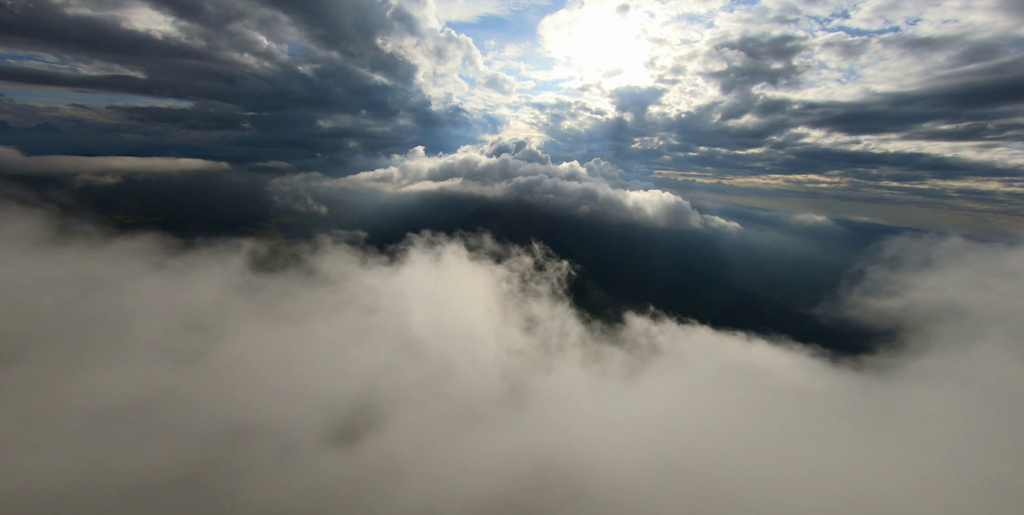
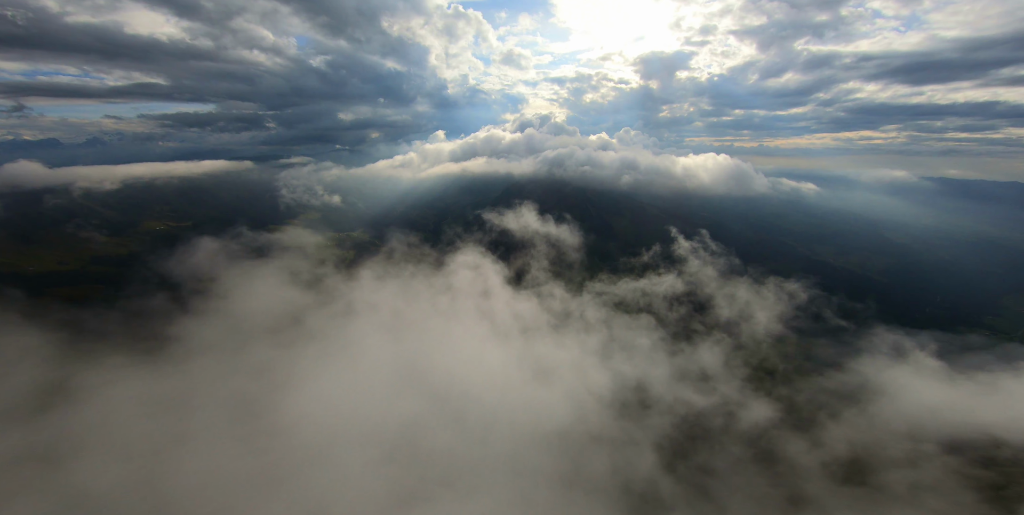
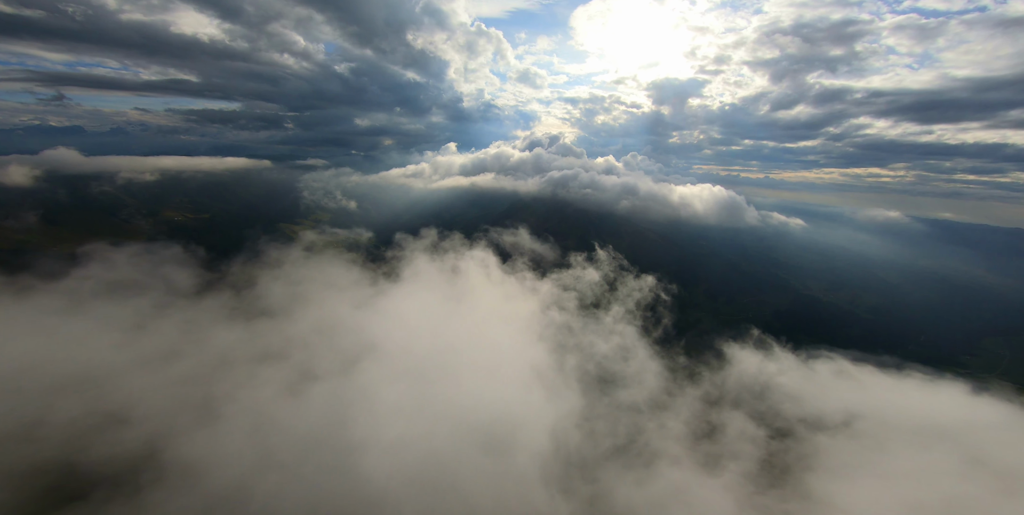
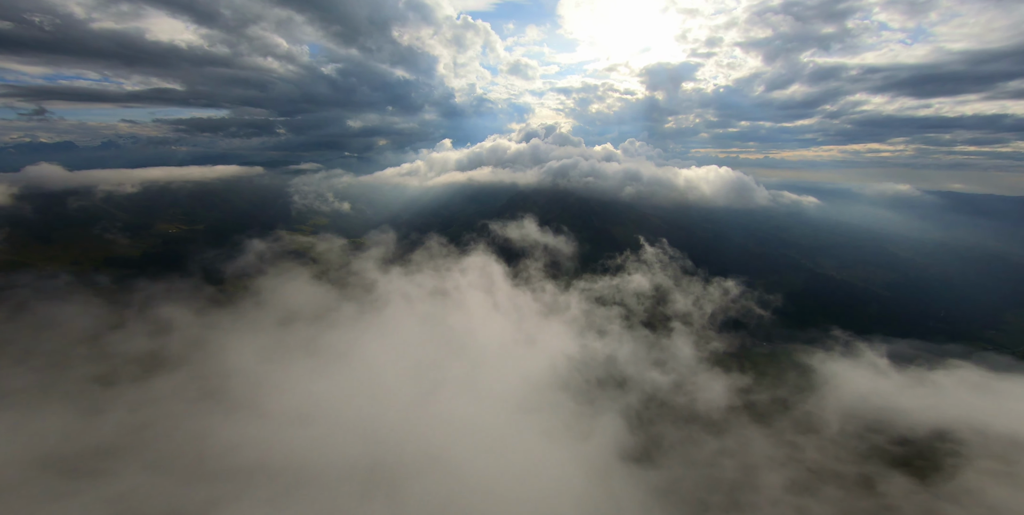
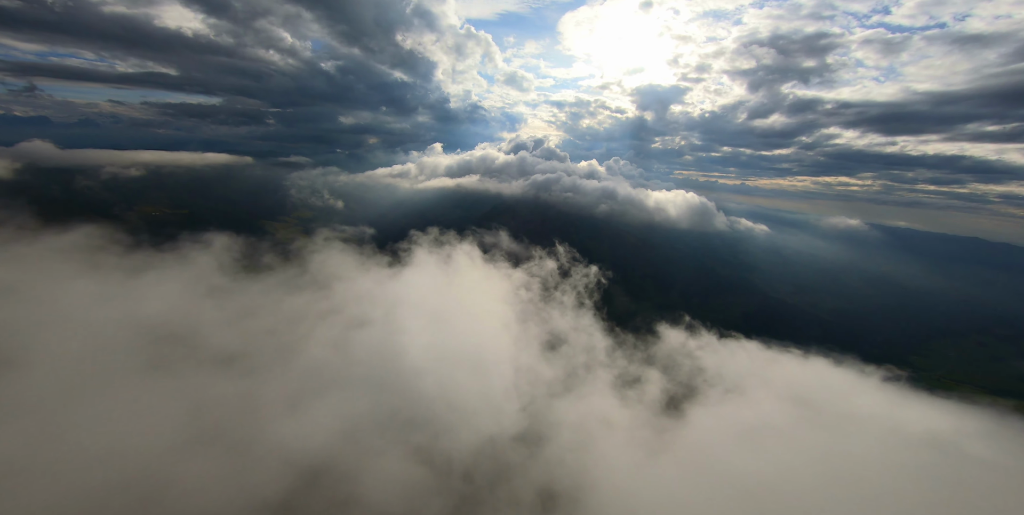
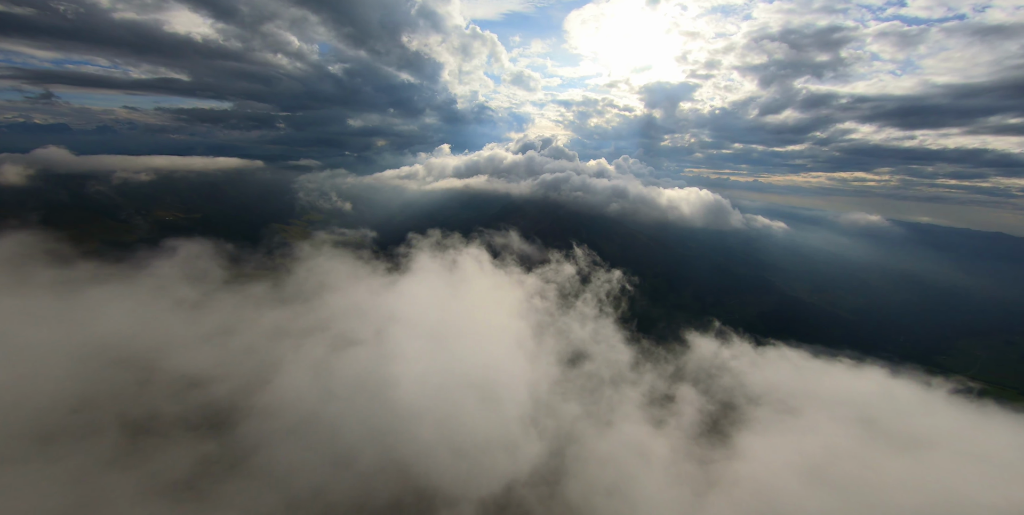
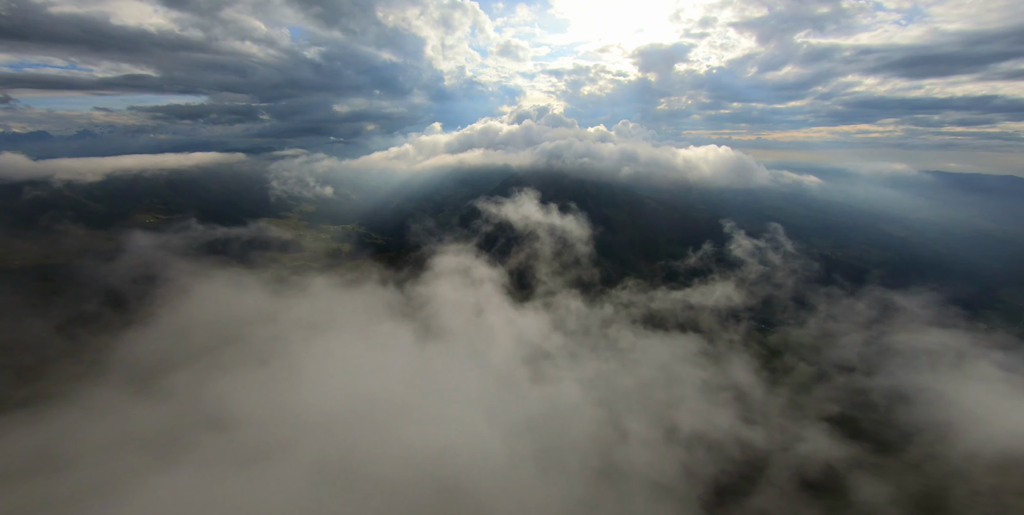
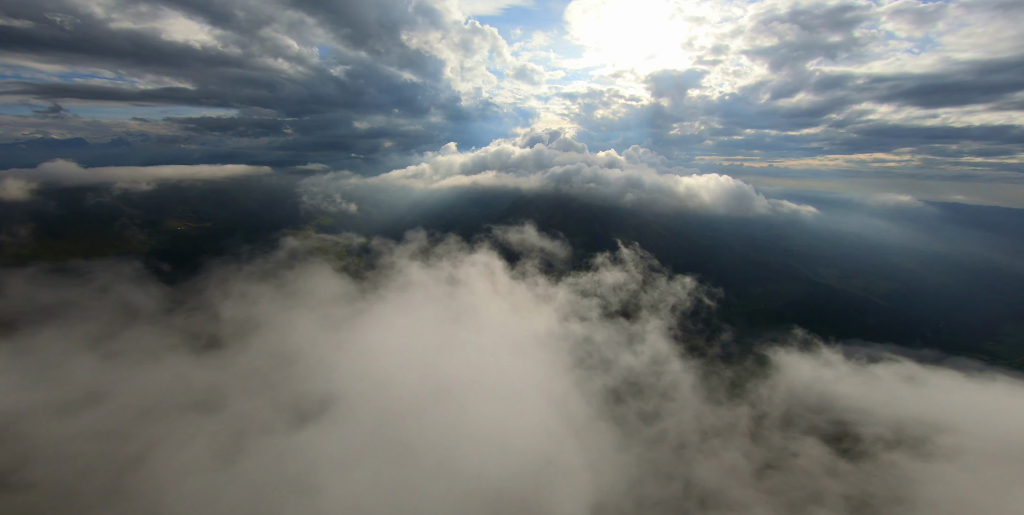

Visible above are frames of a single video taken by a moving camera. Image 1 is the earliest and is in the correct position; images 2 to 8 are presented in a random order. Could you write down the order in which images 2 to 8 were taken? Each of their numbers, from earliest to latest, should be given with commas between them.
5, 6, 3, 8, 4, 2, 7
